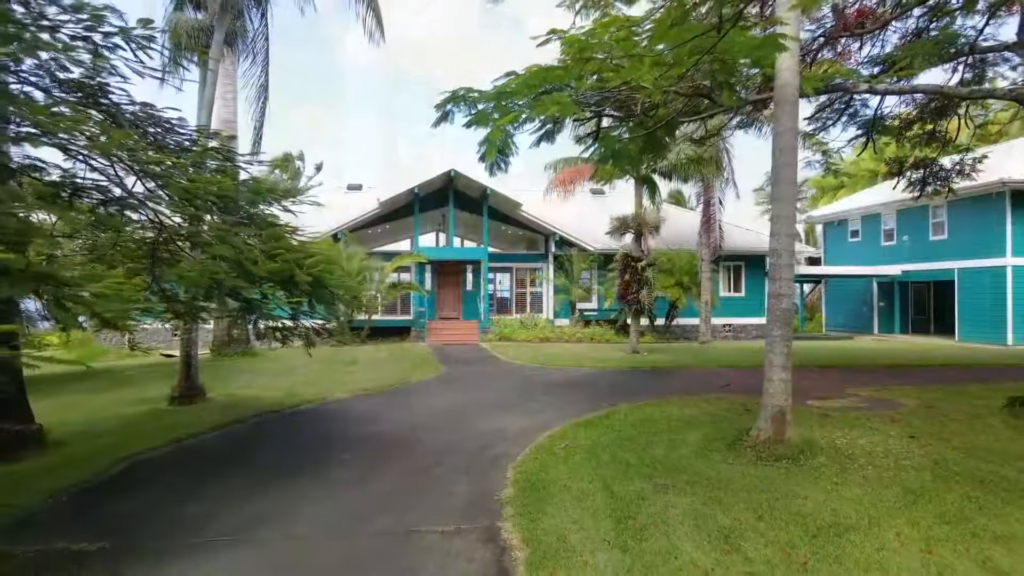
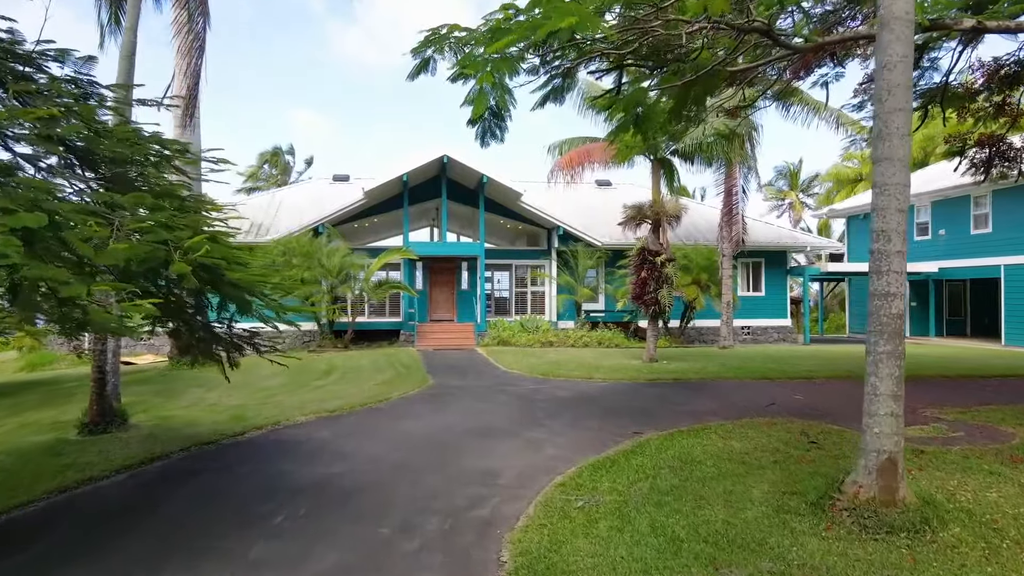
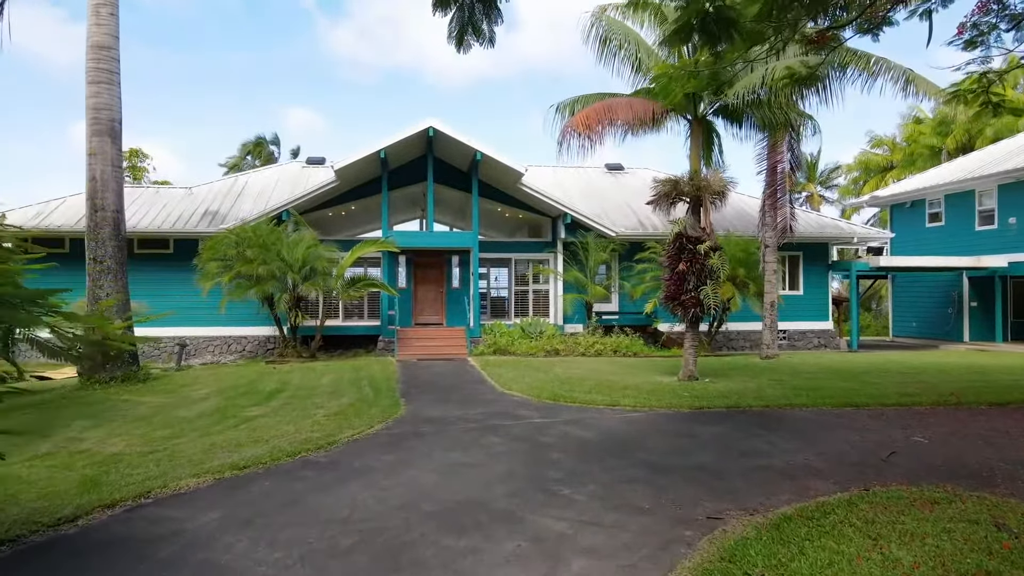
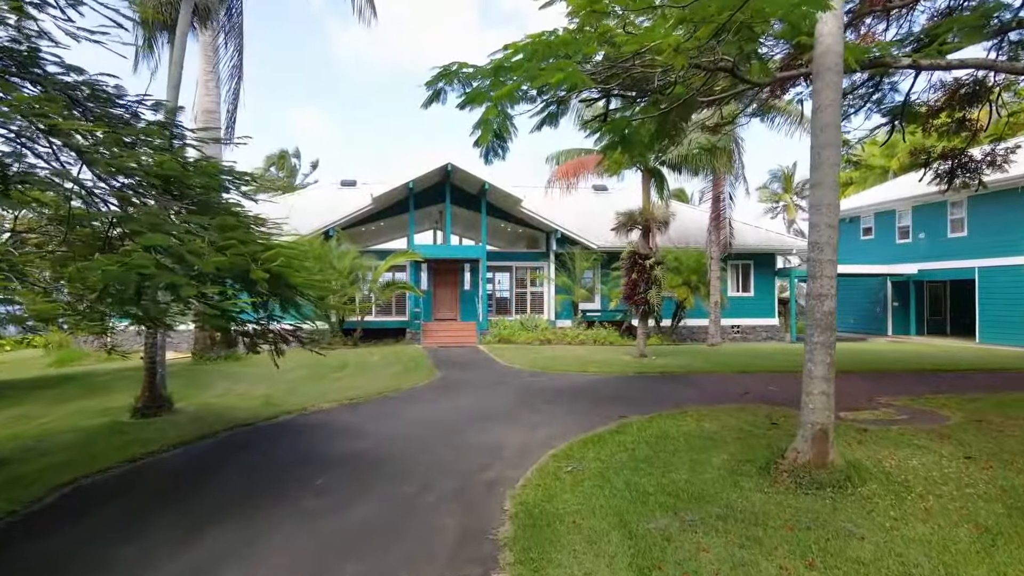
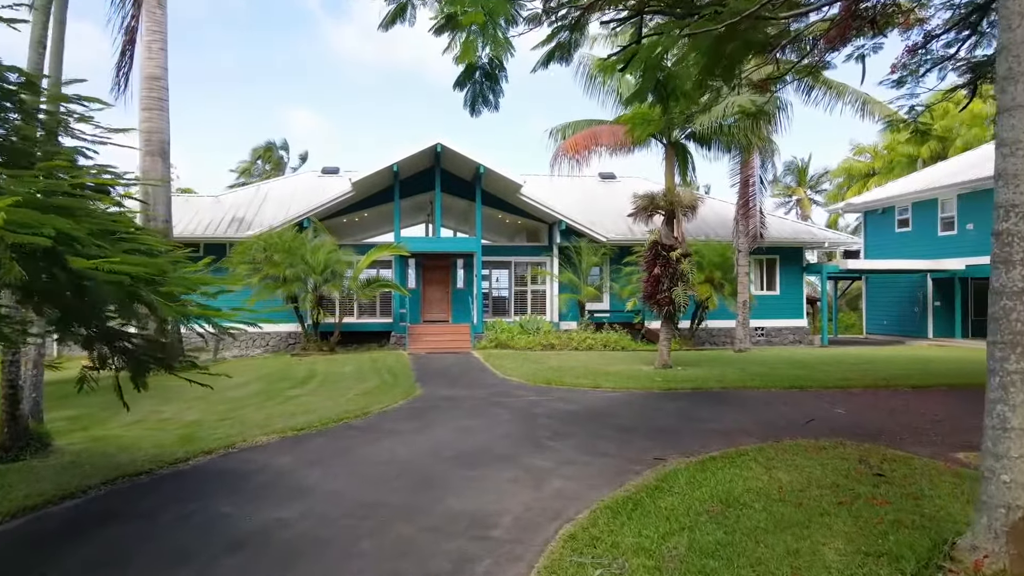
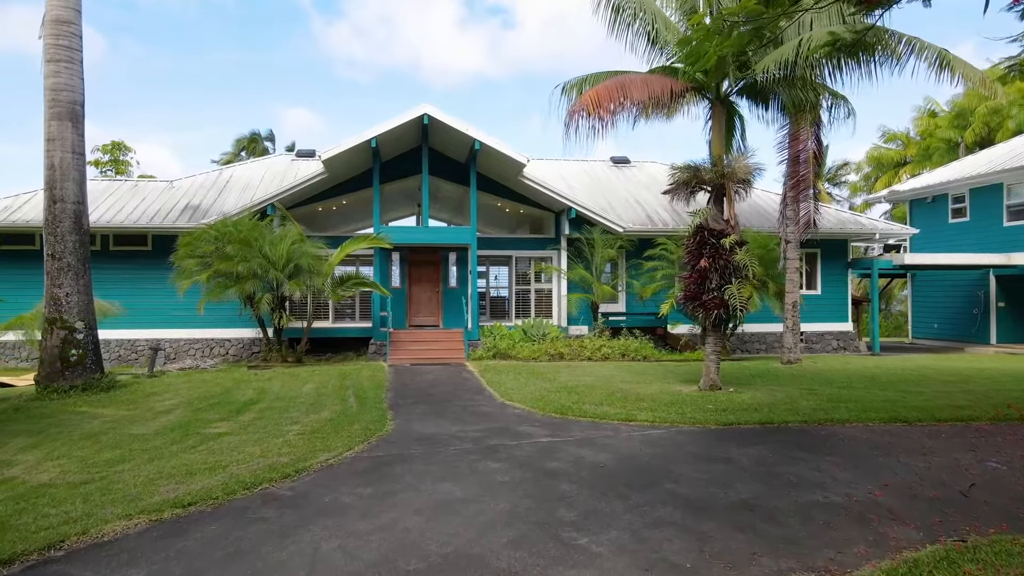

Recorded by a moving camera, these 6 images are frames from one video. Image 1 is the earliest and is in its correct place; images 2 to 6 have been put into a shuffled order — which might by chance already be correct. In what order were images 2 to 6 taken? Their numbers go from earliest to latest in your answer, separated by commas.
4, 2, 5, 3, 6
